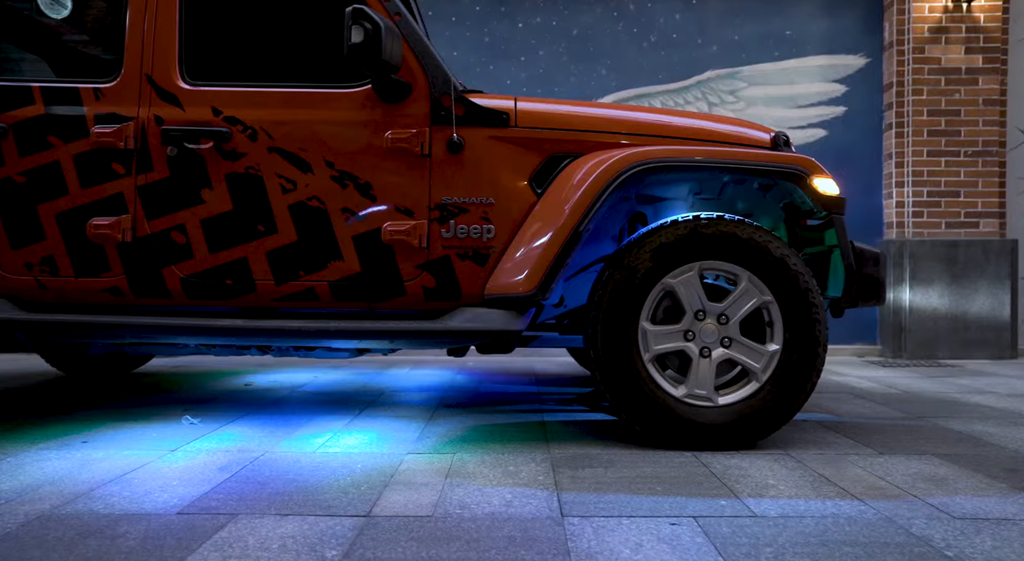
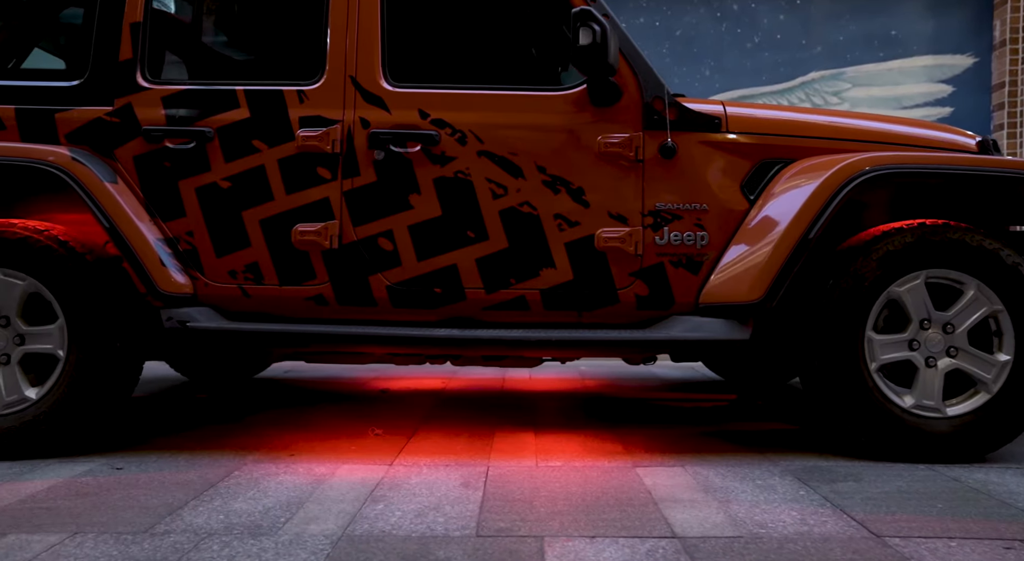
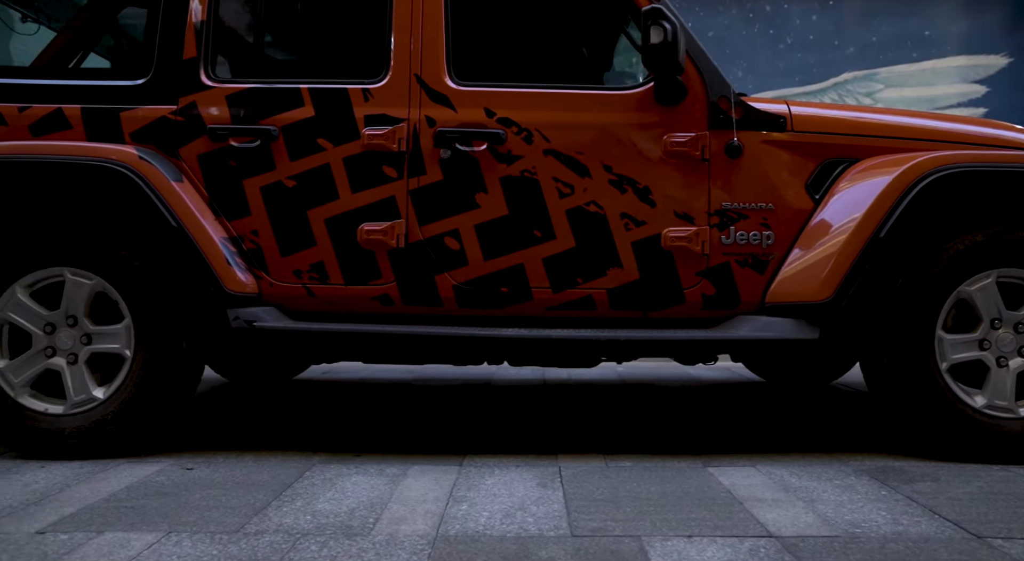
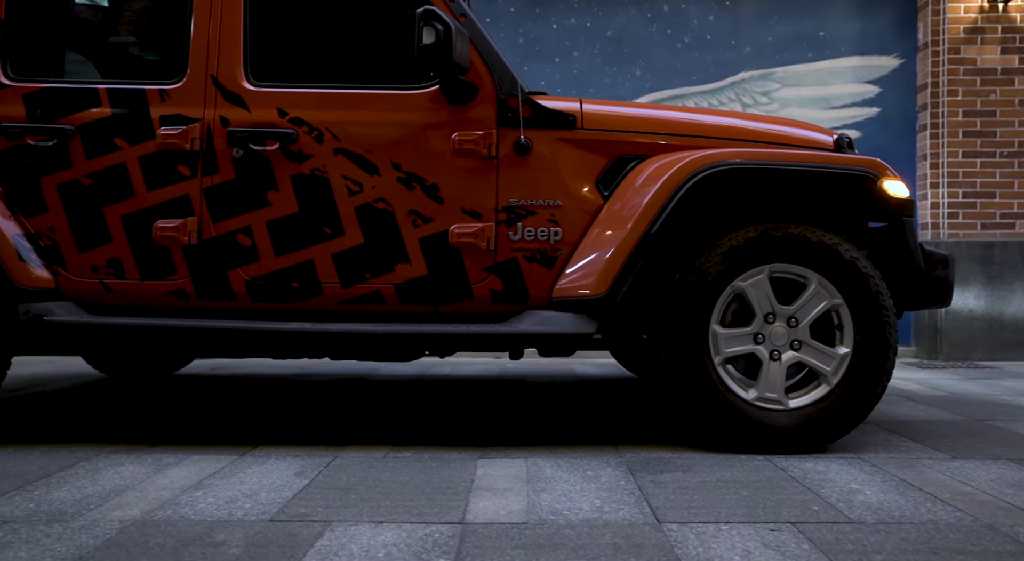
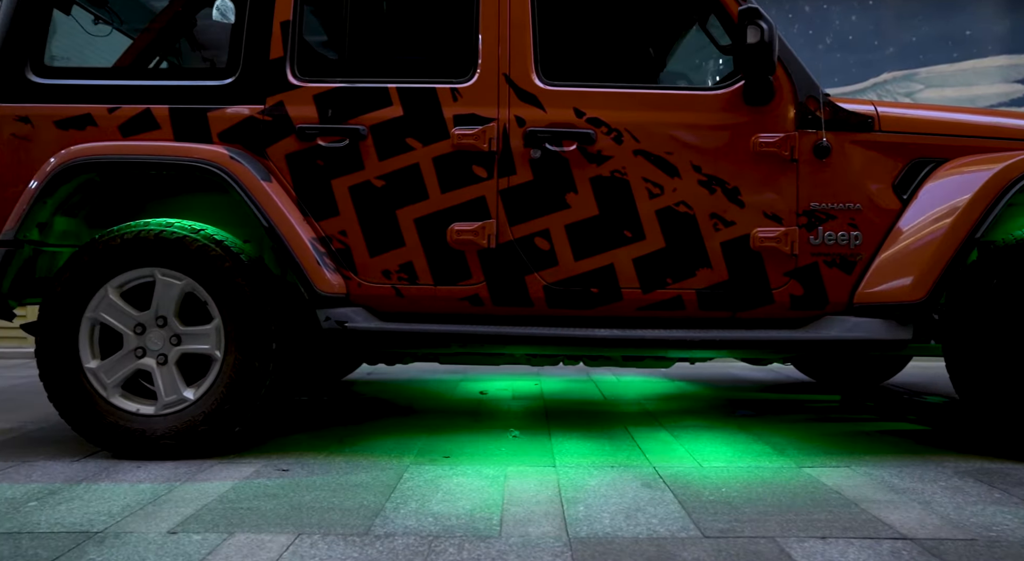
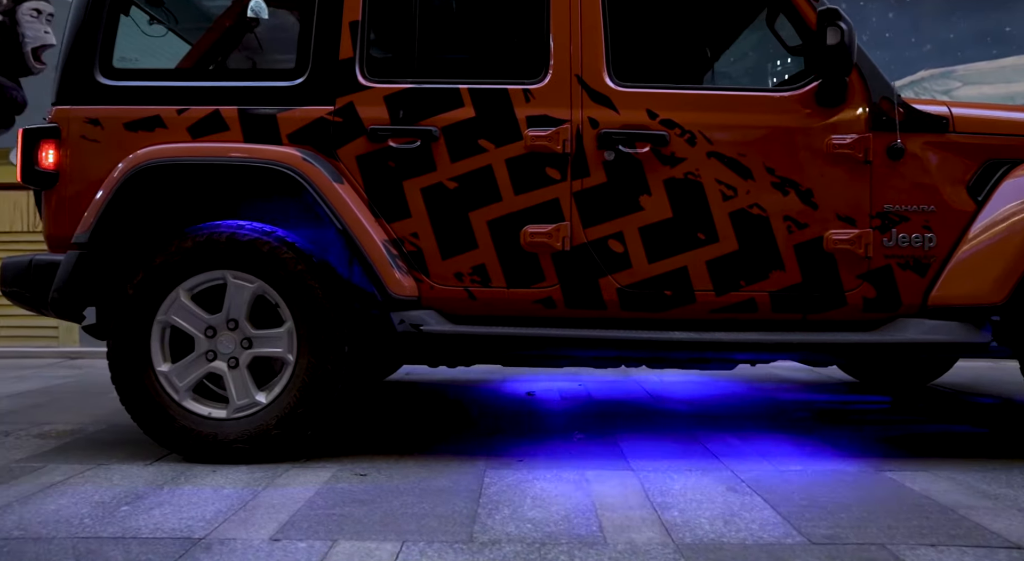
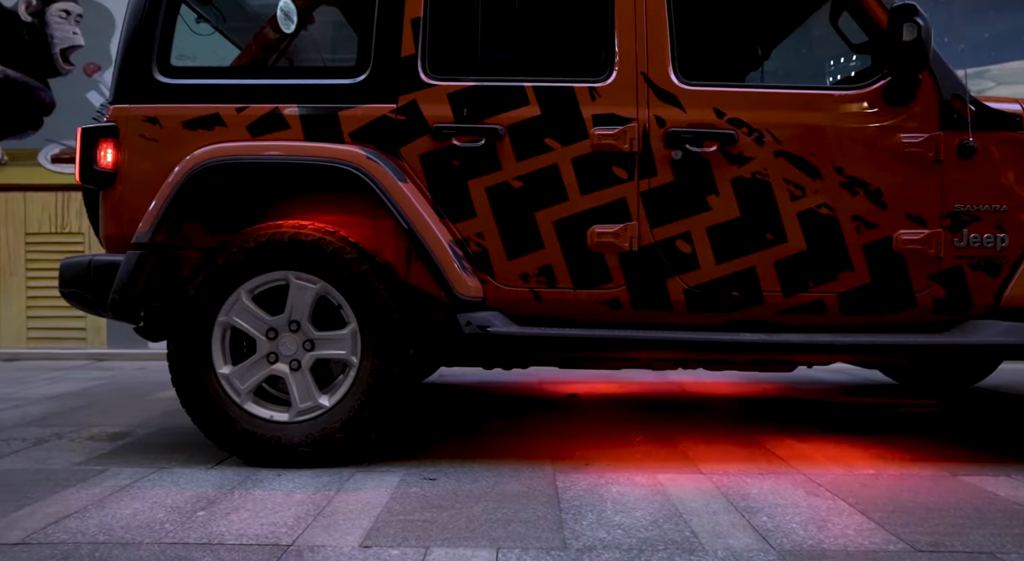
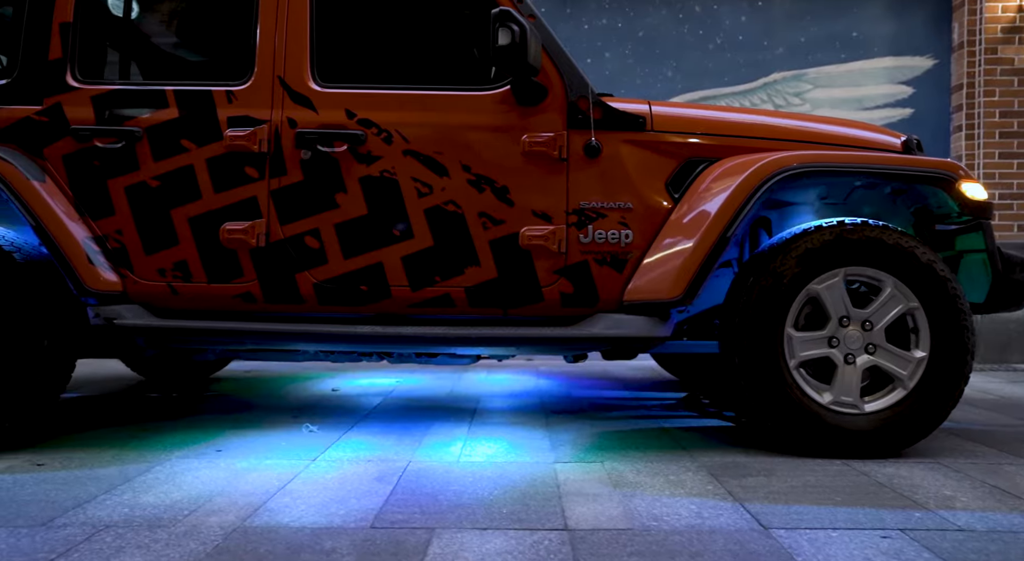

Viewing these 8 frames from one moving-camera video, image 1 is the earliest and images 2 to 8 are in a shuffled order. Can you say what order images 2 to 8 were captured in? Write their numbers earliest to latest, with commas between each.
4, 8, 2, 3, 5, 6, 7
